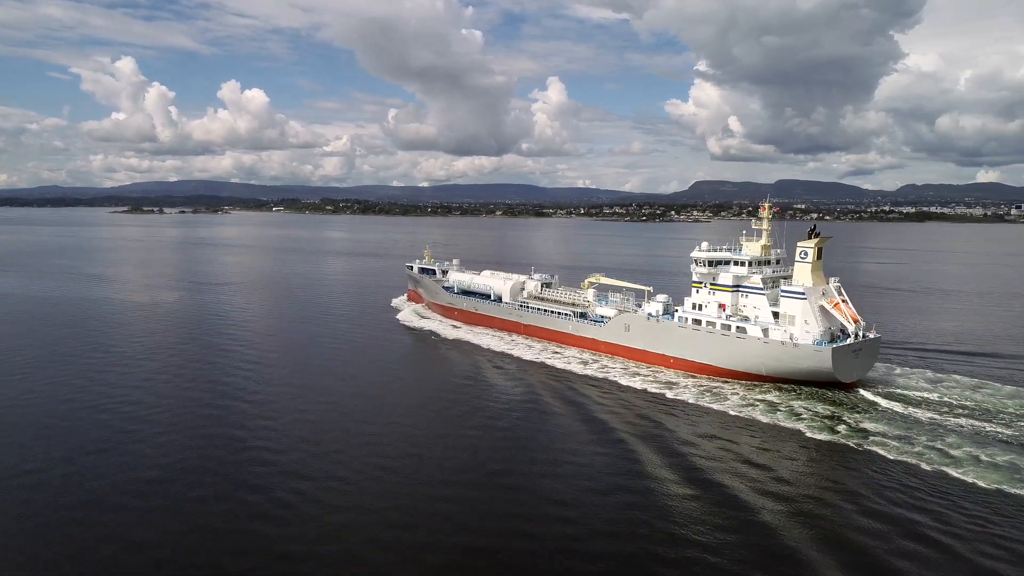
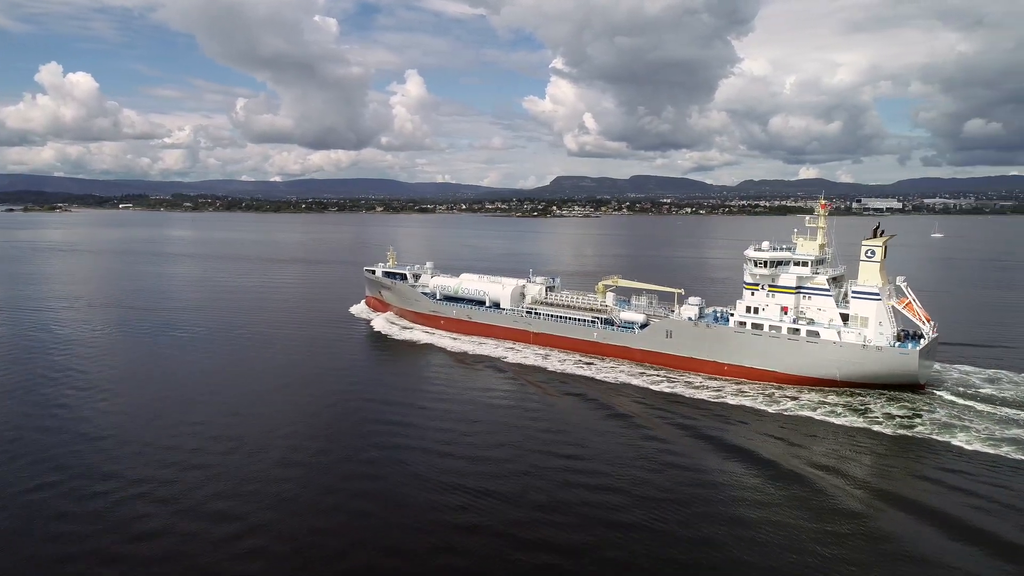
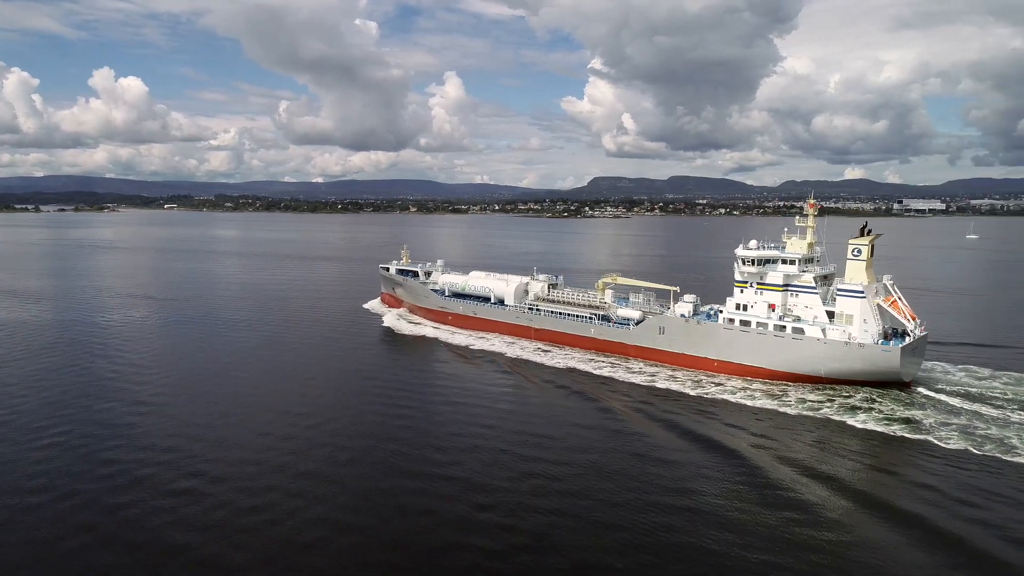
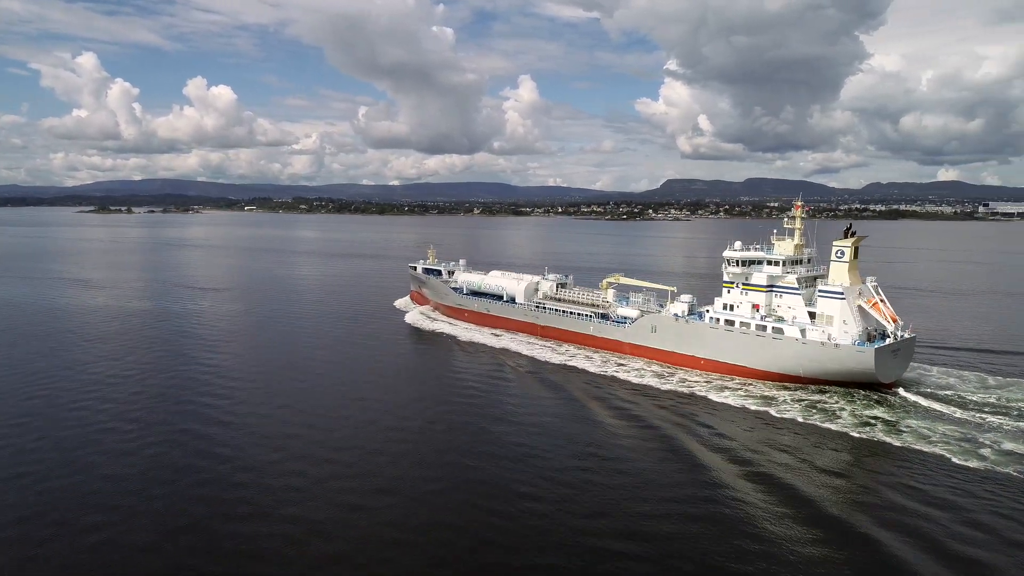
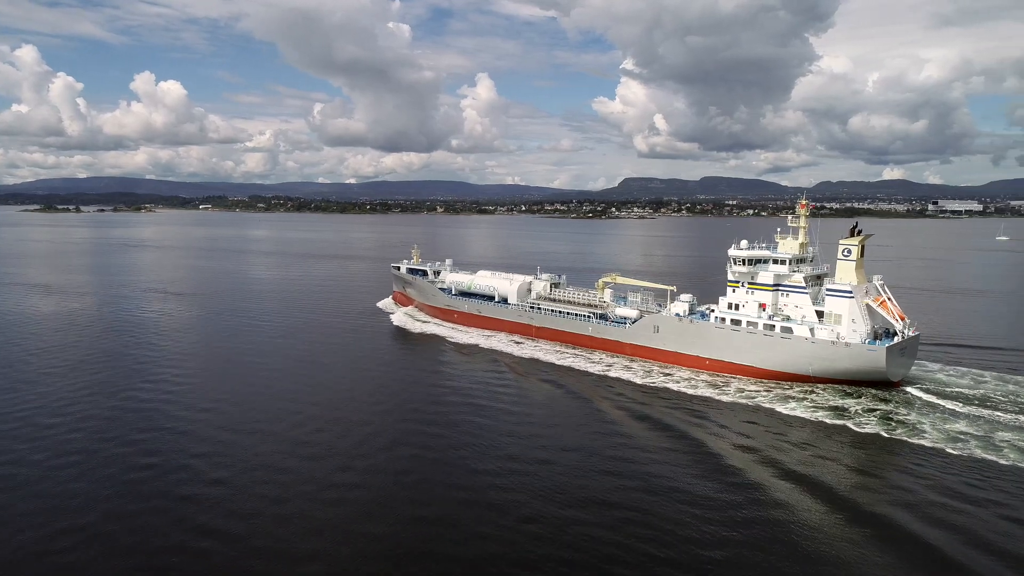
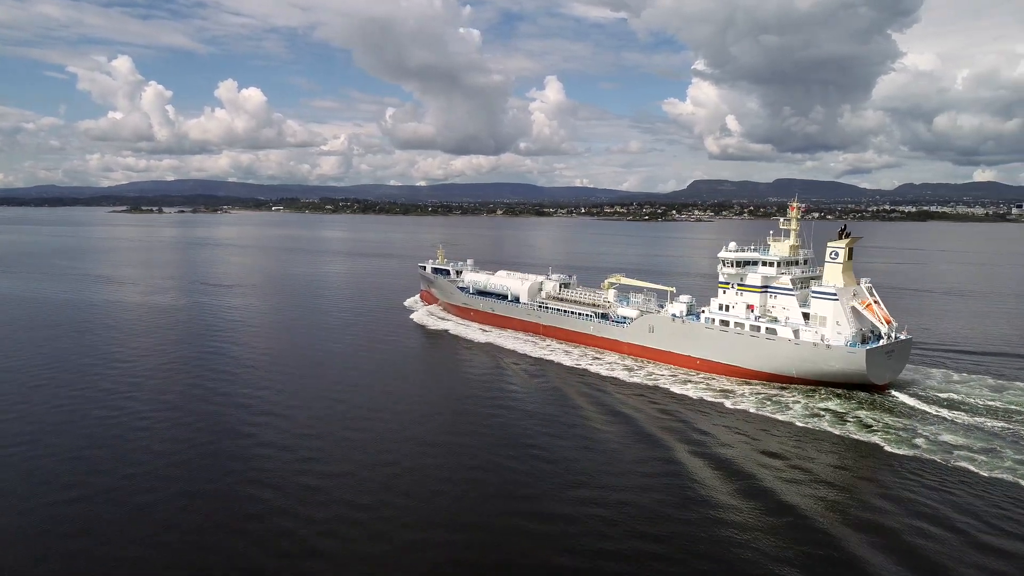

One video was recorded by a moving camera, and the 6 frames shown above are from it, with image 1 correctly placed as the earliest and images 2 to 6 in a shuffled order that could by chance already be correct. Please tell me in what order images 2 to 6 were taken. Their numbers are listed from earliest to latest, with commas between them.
6, 4, 5, 3, 2
